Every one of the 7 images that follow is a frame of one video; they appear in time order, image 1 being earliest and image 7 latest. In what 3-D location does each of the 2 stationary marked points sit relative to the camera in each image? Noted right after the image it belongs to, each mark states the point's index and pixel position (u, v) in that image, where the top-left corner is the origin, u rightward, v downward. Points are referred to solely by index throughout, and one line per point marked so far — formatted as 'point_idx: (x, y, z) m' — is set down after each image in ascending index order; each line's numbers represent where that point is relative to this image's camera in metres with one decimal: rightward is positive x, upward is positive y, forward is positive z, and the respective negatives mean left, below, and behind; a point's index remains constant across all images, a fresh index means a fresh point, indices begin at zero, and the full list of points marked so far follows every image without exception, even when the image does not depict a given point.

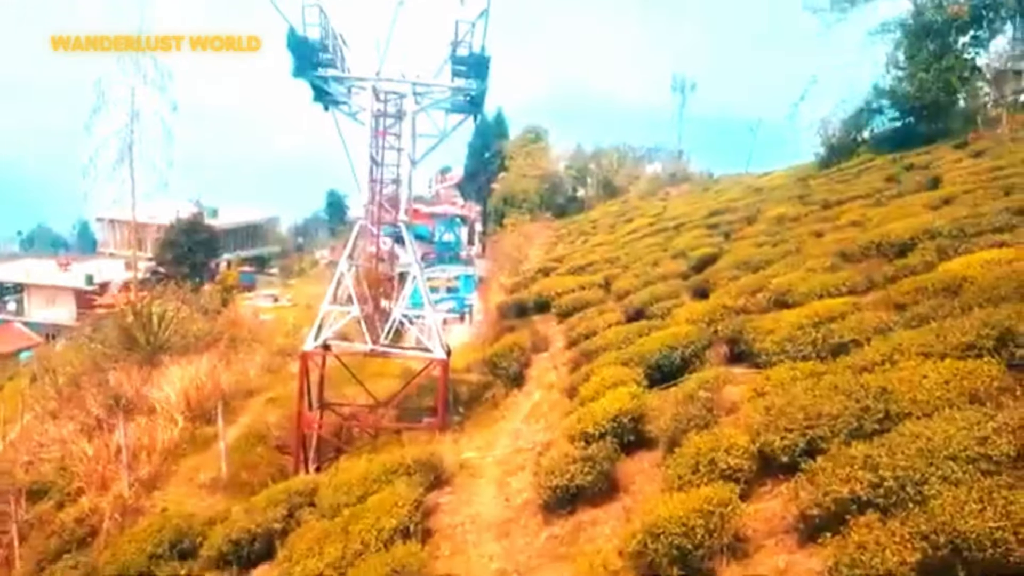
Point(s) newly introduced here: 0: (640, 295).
0: (+2.4, -0.1, +17.3) m
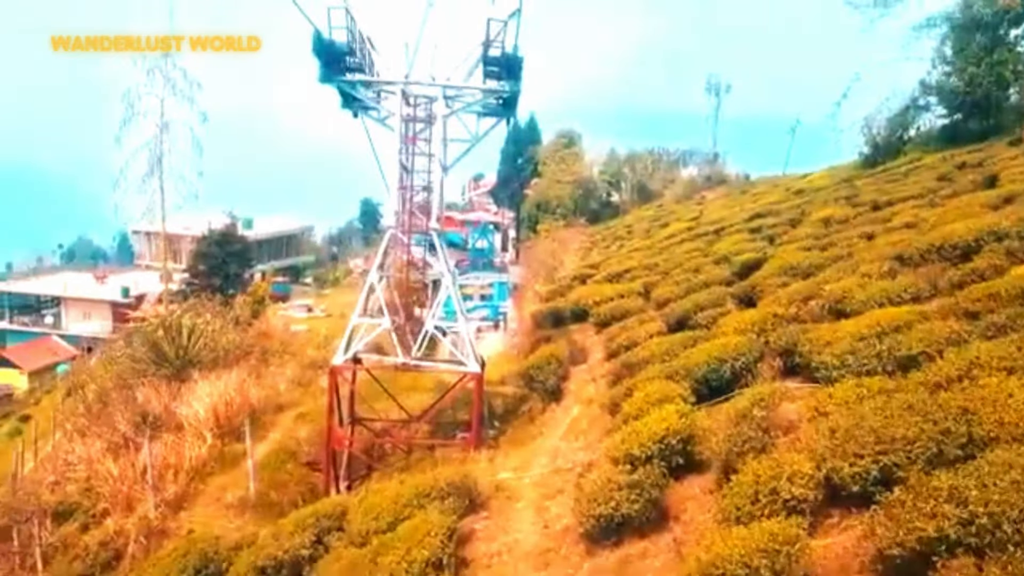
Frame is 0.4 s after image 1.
0: (+3.0, -0.3, +16.5) m
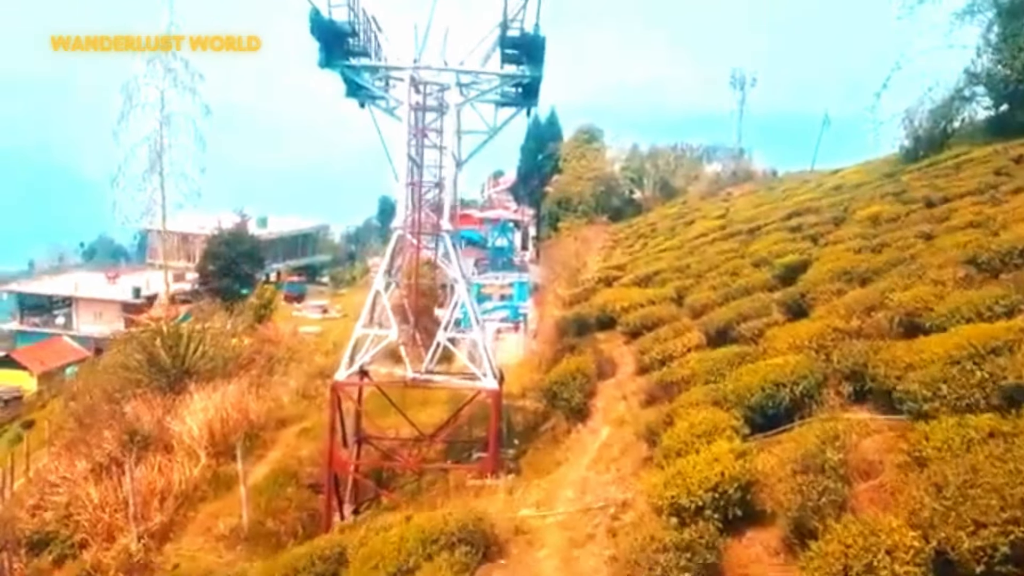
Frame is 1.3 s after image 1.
0: (+3.3, -0.4, +14.9) m
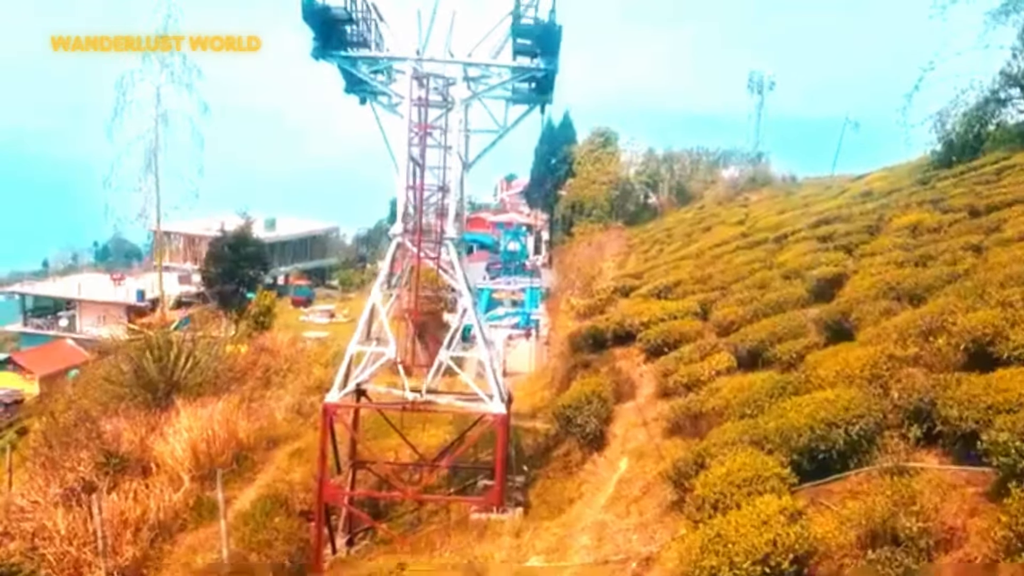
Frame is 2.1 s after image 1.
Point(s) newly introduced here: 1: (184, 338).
0: (+3.5, -0.6, +13.5) m
1: (-6.9, -1.1, +19.7) m
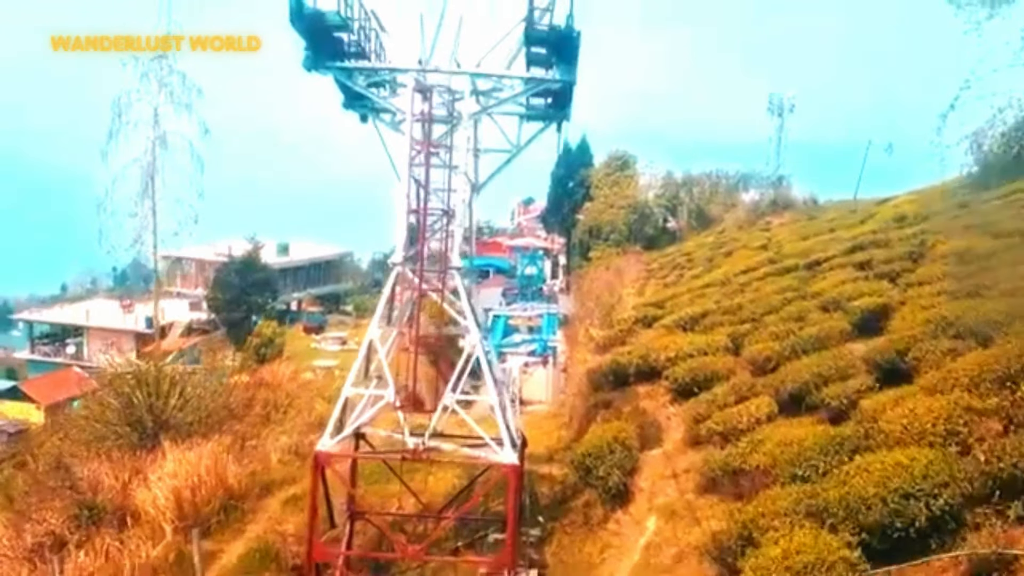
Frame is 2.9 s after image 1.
0: (+3.7, -1.0, +12.2) m
1: (-6.6, -1.7, +18.5) m
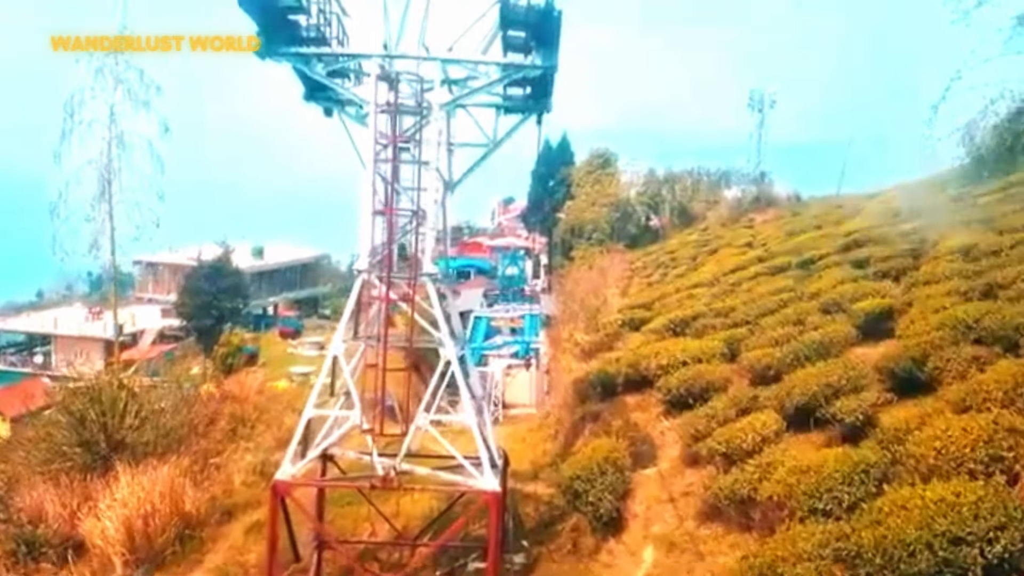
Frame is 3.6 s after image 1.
0: (+3.4, -1.1, +11.1) m
1: (-7.0, -1.8, +17.3) m
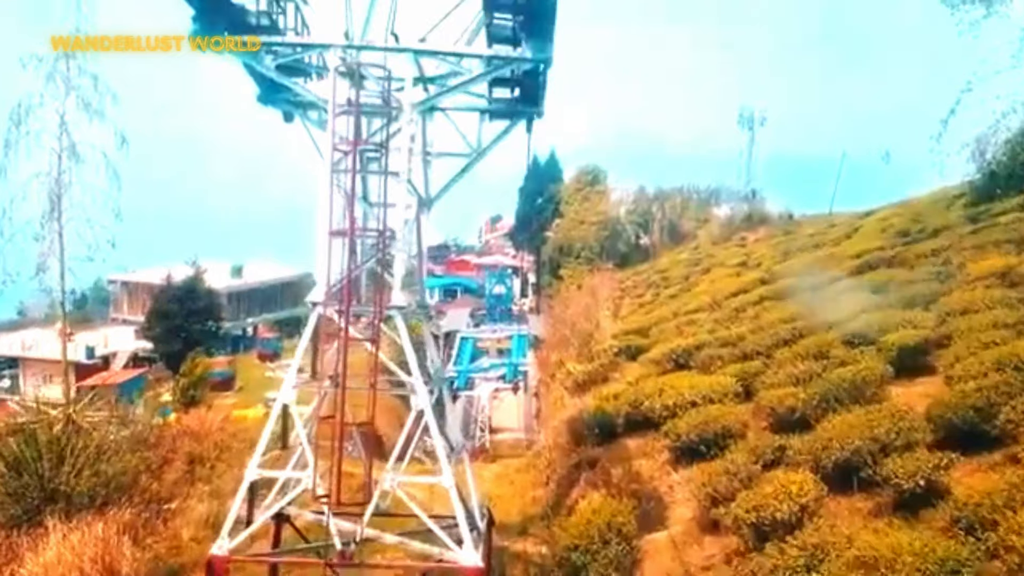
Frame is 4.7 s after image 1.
0: (+3.3, -1.4, +9.5) m
1: (-7.2, -2.3, +15.5) m
